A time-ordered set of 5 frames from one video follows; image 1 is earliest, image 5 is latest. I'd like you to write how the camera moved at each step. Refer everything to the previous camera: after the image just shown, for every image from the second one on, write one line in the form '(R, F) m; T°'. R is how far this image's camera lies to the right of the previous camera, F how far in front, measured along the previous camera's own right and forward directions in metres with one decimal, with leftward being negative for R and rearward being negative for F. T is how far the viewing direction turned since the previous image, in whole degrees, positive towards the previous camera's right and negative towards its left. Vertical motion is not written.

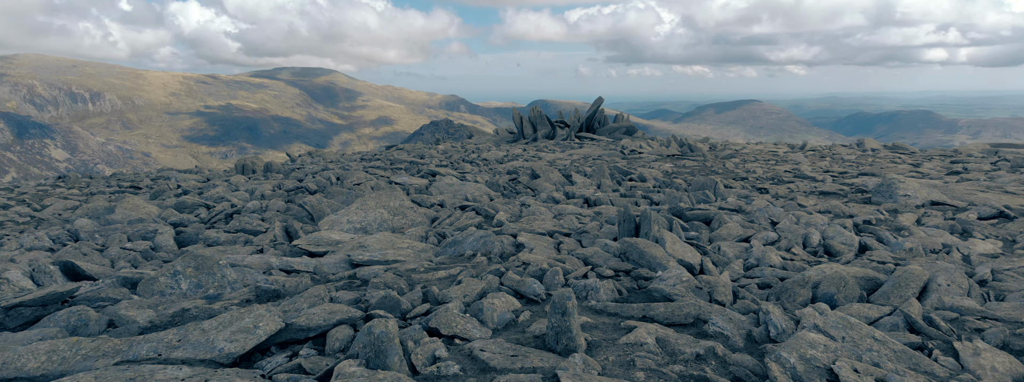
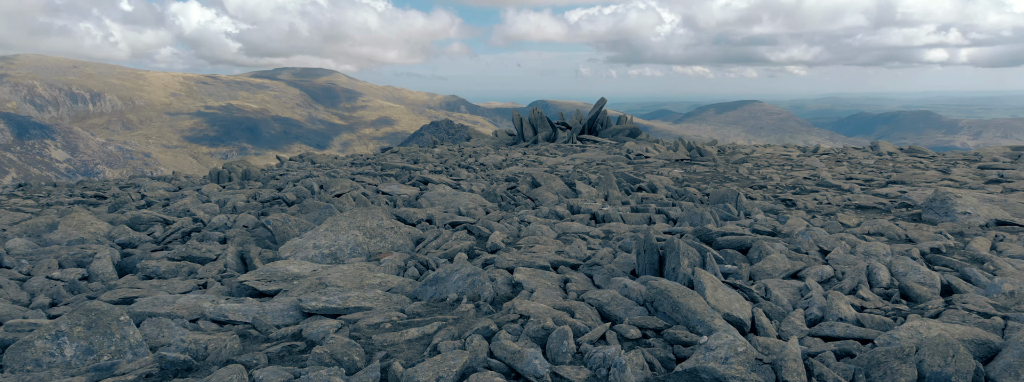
(0.0, +1.3) m; 0°
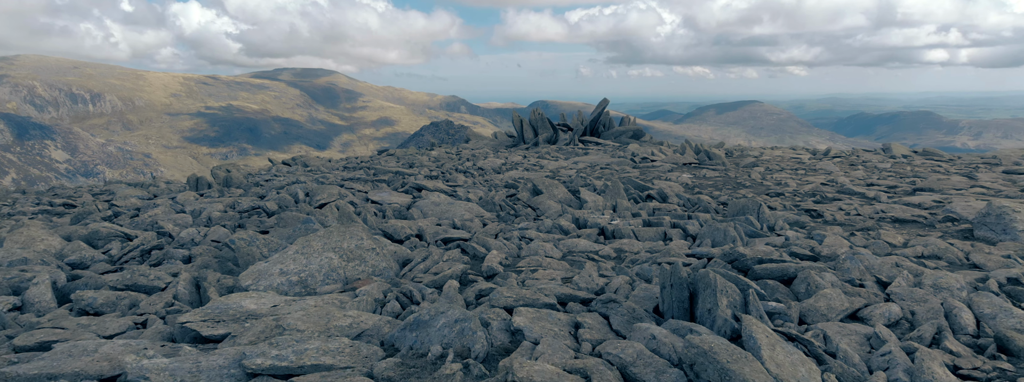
(0.0, +1.0) m; 0°
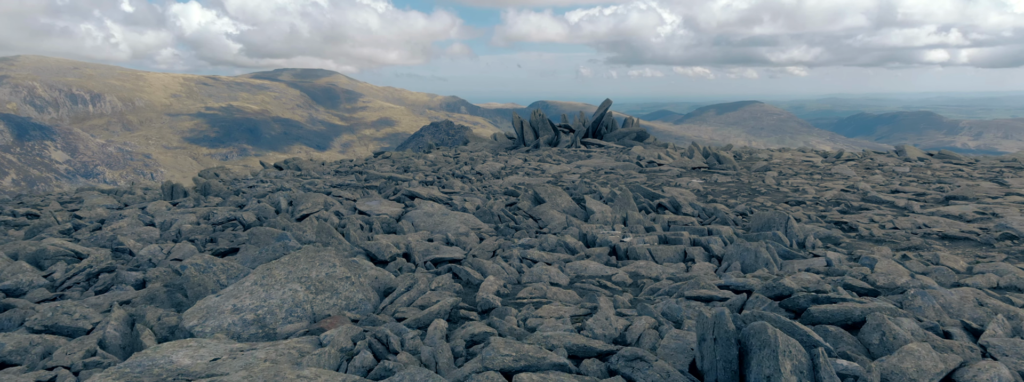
(0.0, +1.0) m; 0°
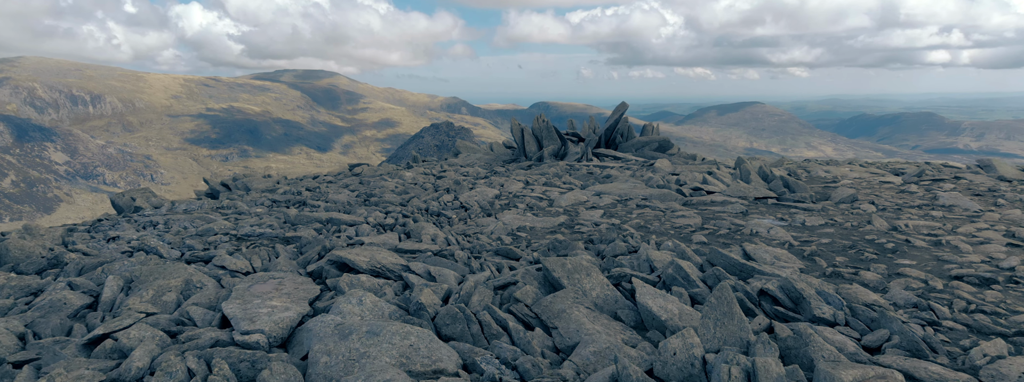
(+0.1, +5.4) m; 0°
